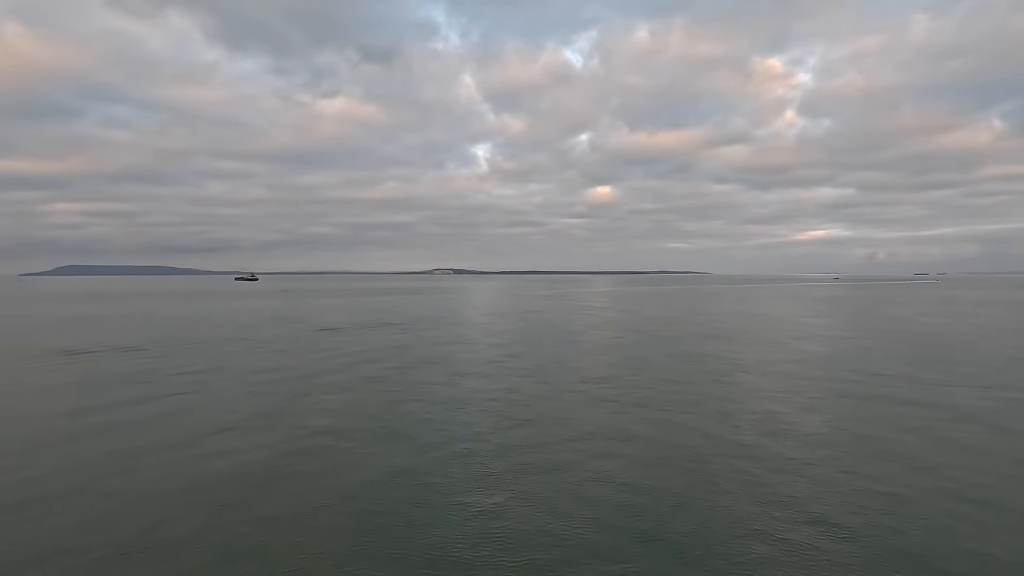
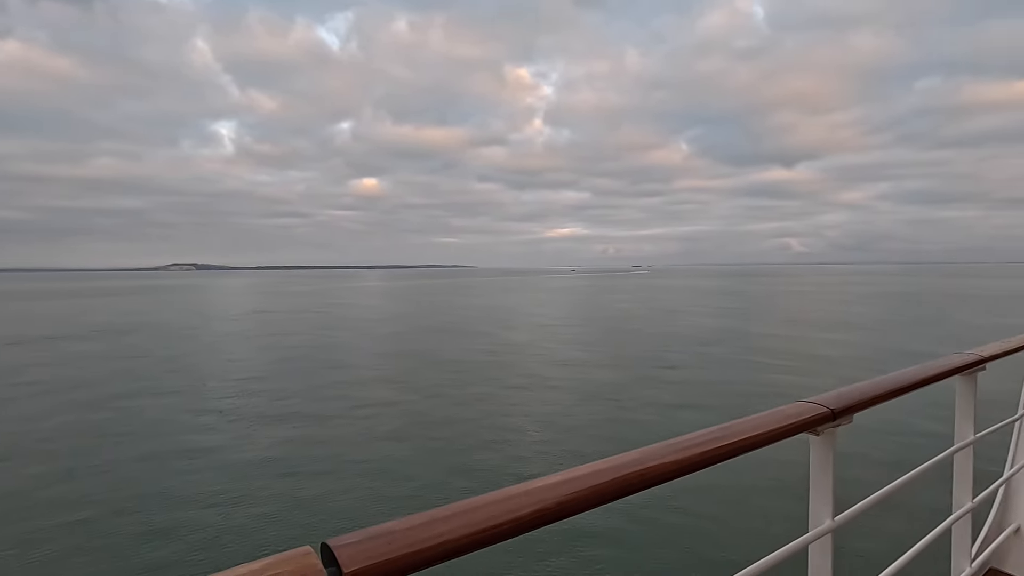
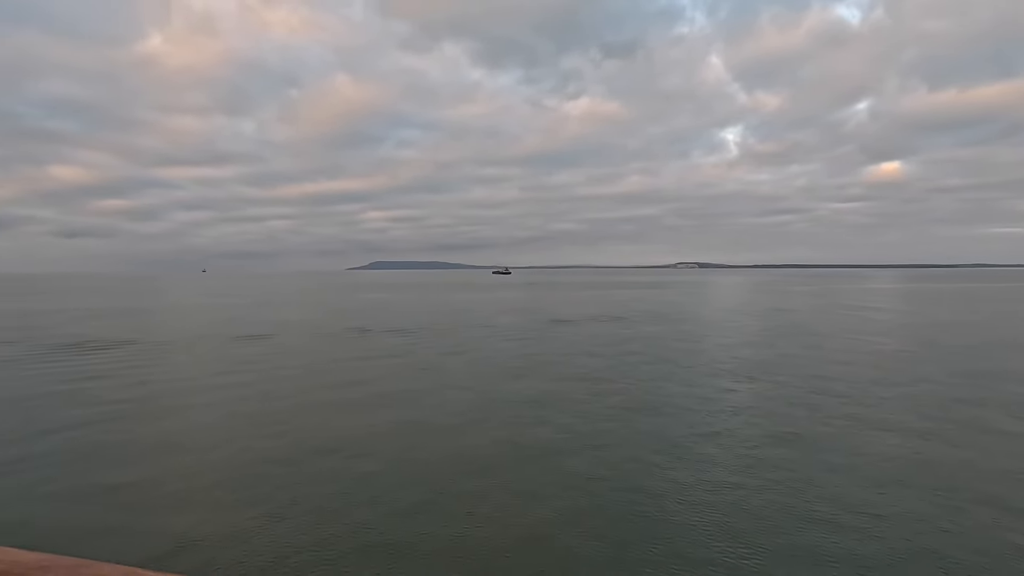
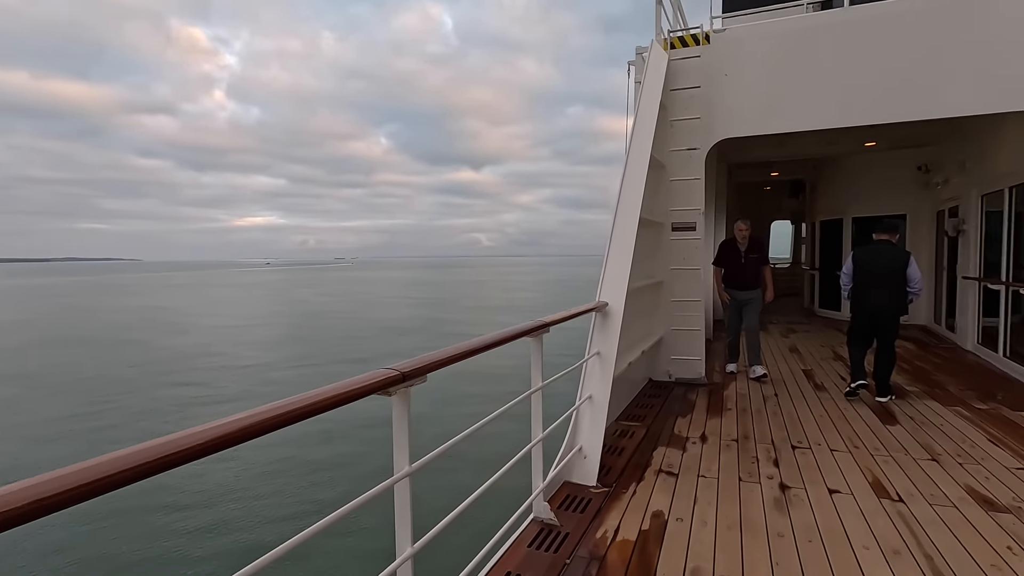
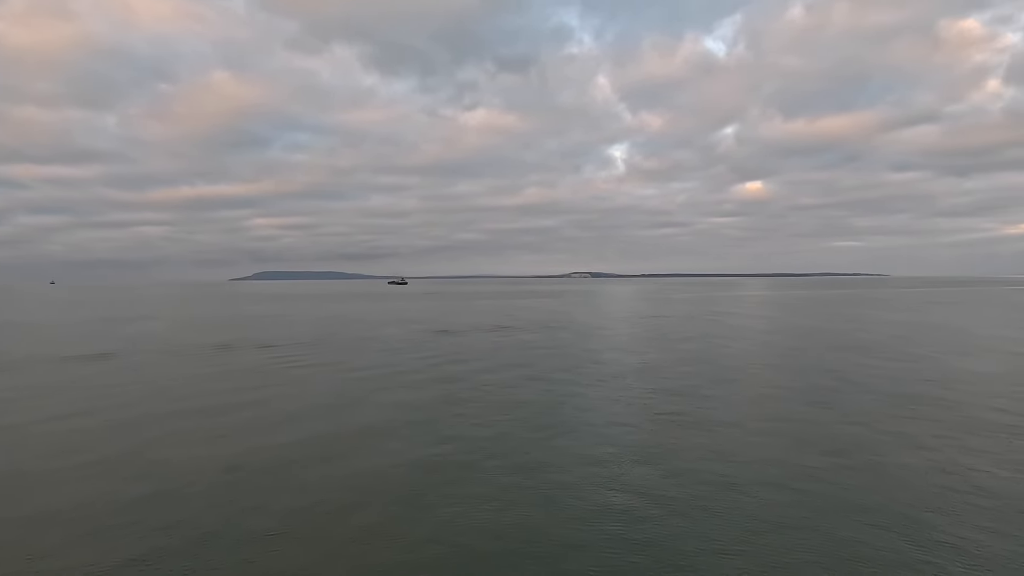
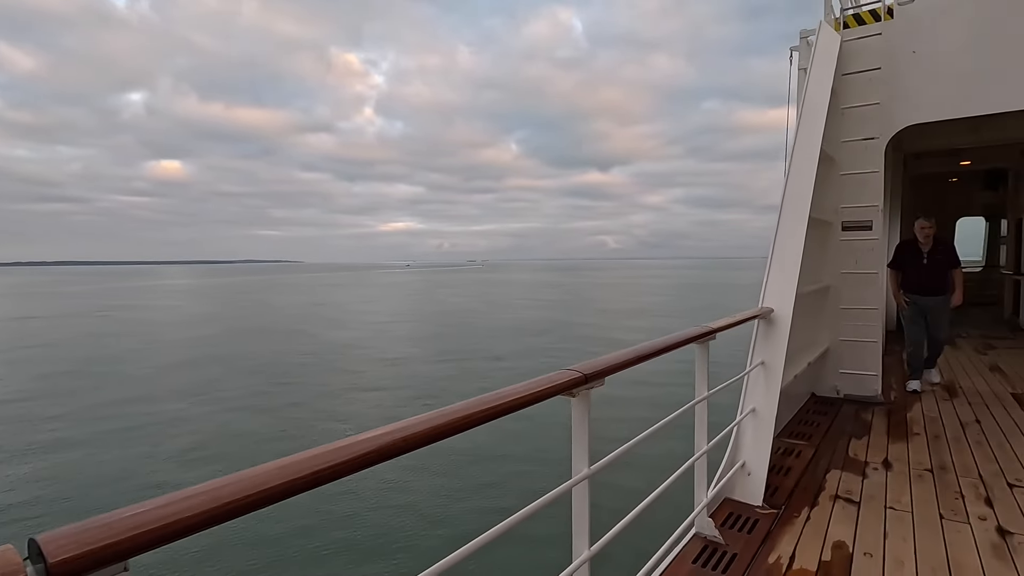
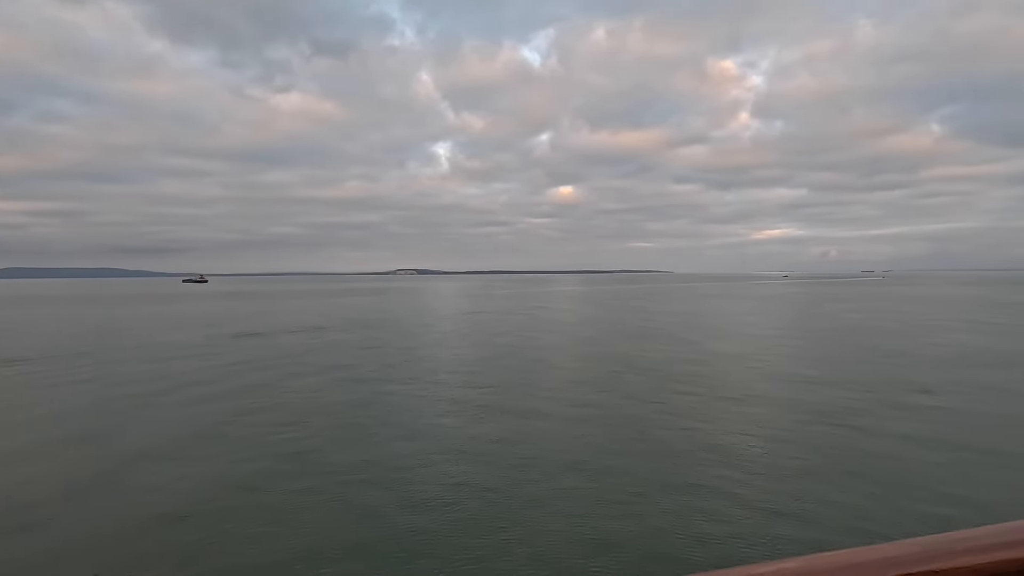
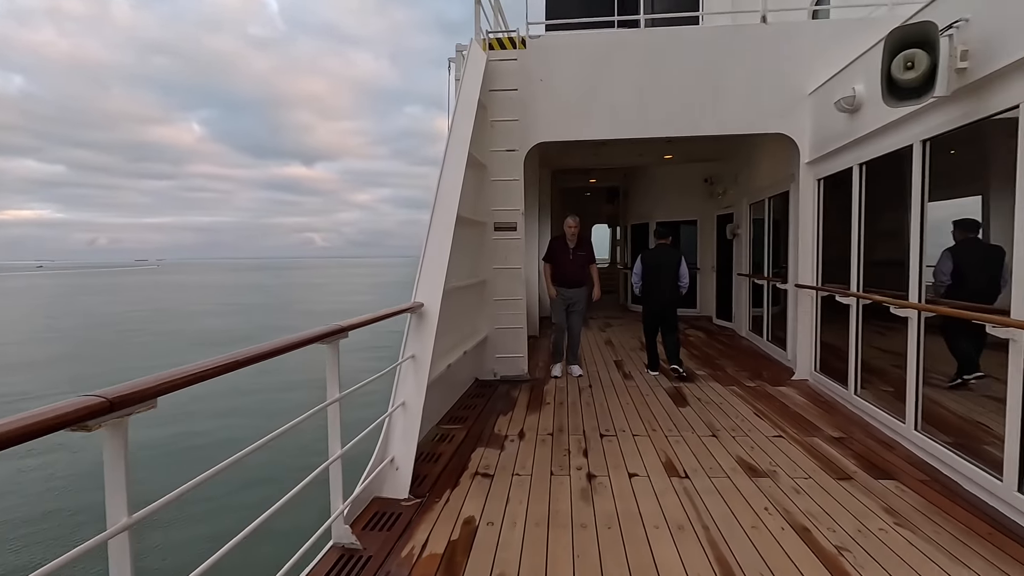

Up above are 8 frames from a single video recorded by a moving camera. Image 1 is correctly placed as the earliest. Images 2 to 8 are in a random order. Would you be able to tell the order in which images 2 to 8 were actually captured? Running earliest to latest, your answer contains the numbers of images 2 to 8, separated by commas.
3, 5, 7, 2, 6, 4, 8
